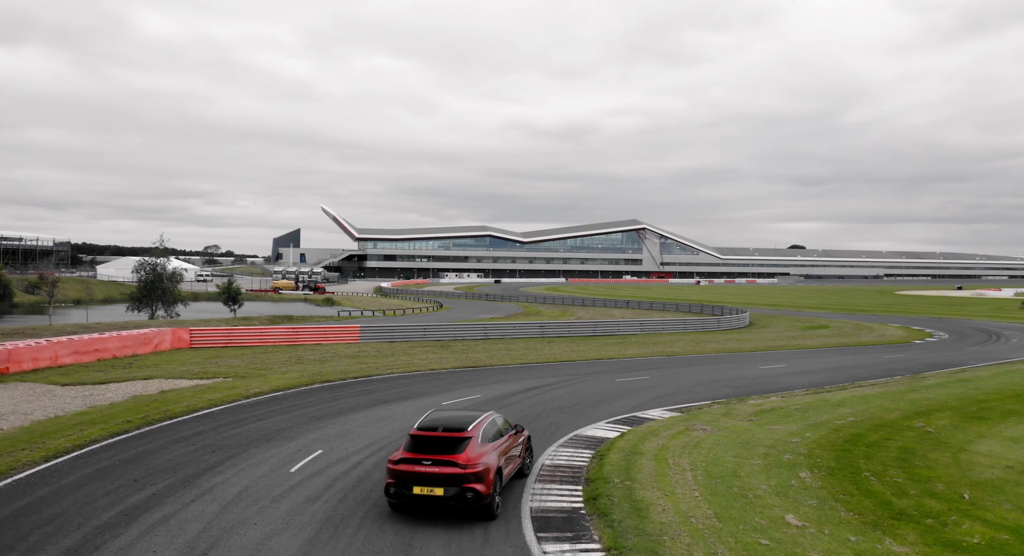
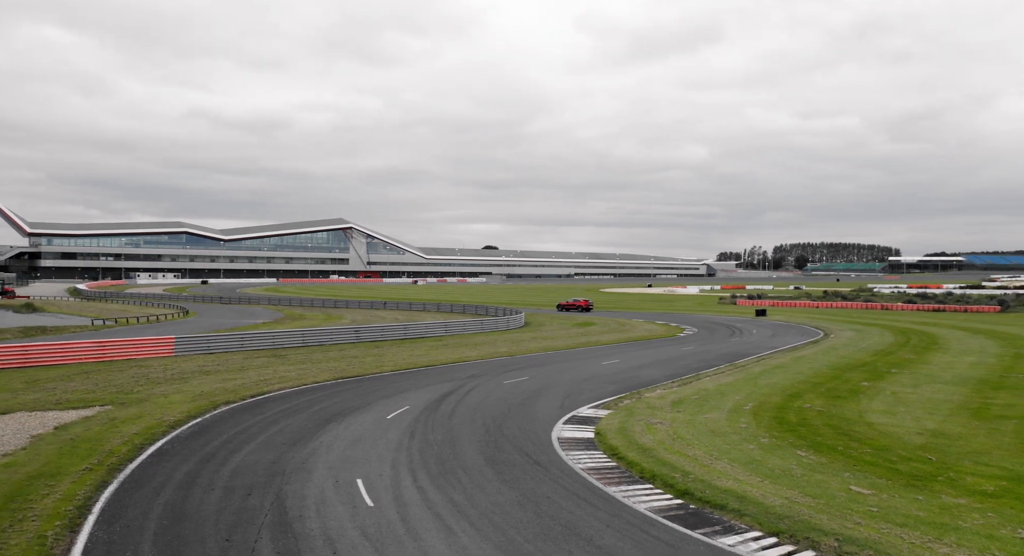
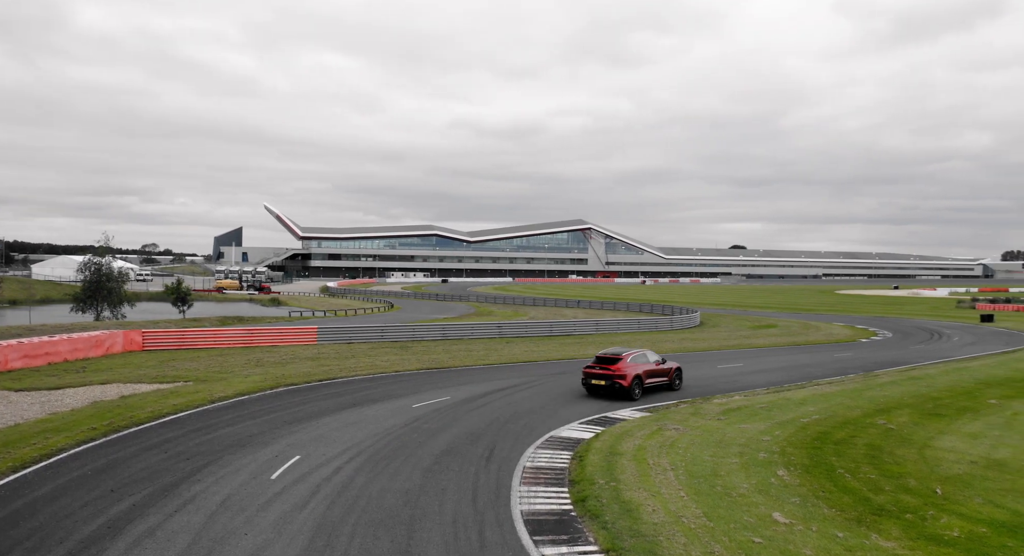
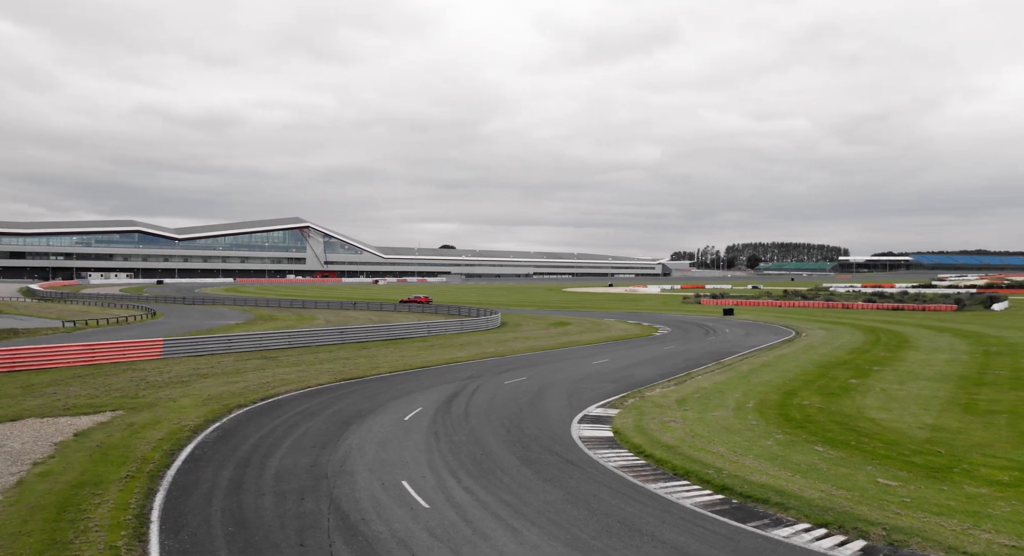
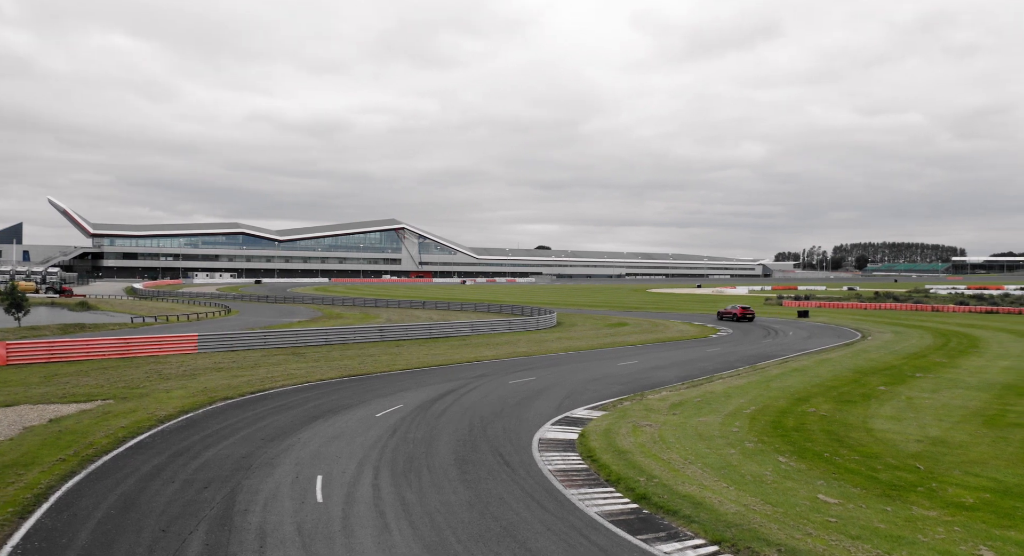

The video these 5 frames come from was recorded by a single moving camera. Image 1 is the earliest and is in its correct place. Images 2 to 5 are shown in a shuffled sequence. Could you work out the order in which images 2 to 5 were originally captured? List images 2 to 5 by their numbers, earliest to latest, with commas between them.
3, 5, 2, 4
